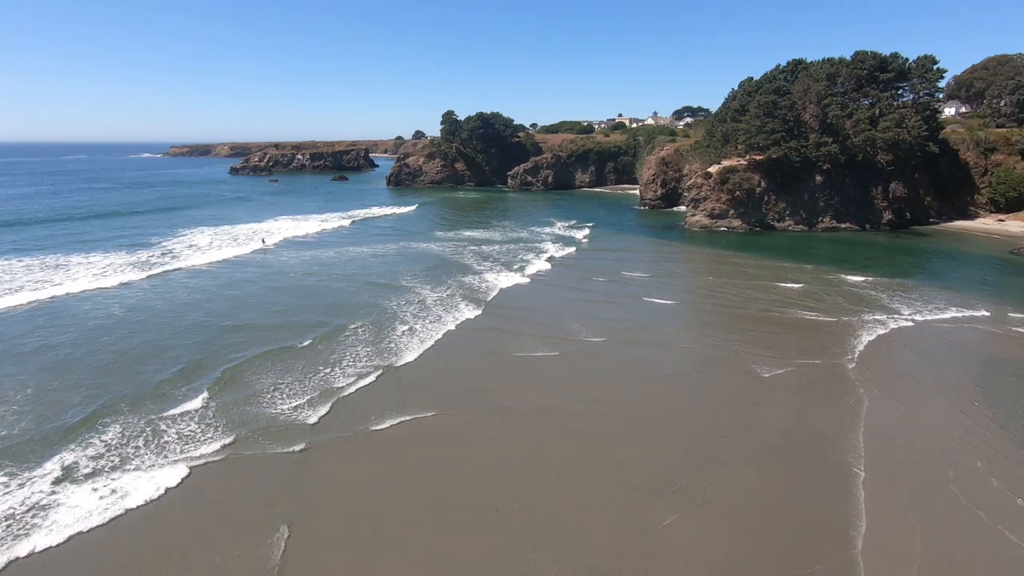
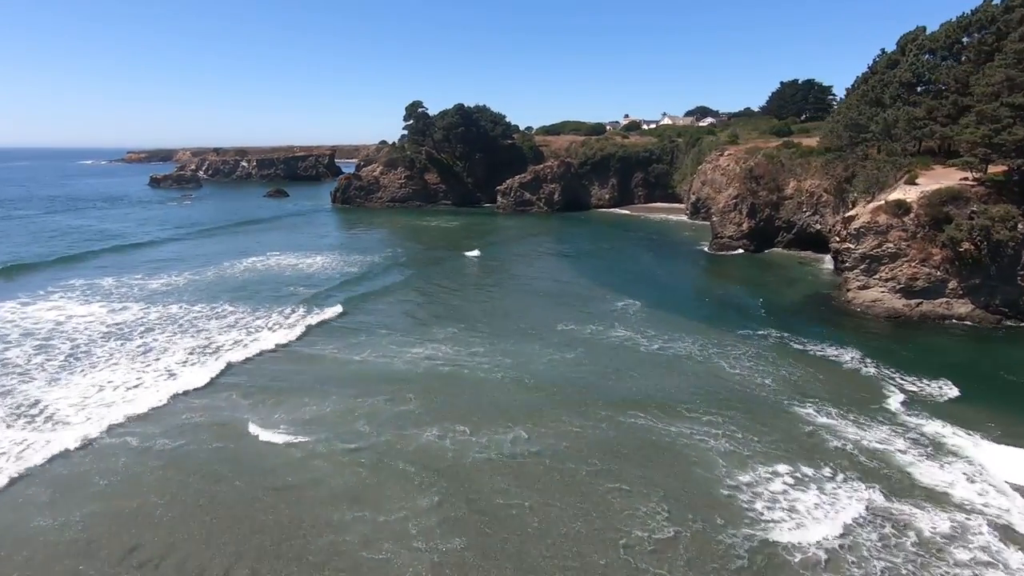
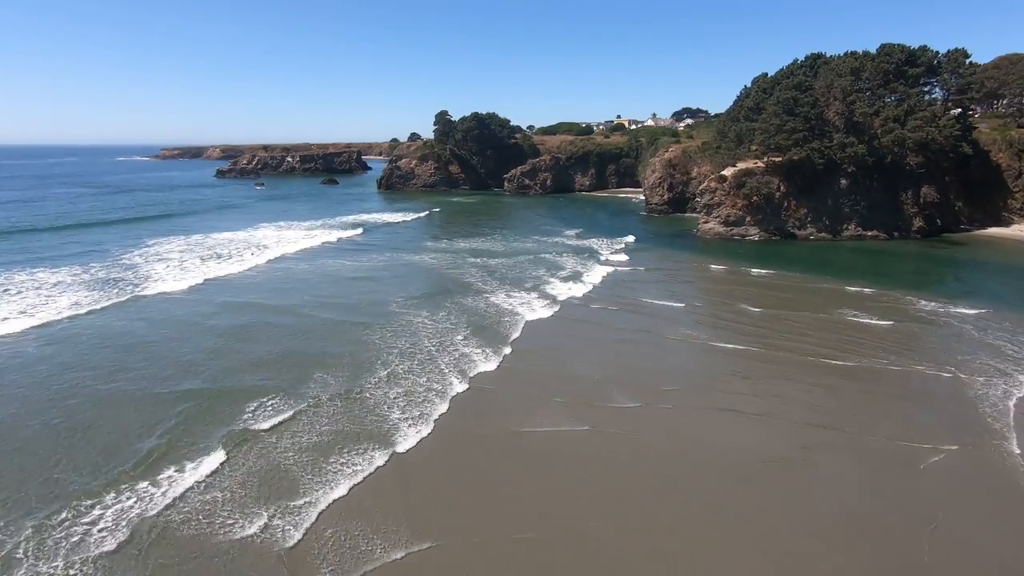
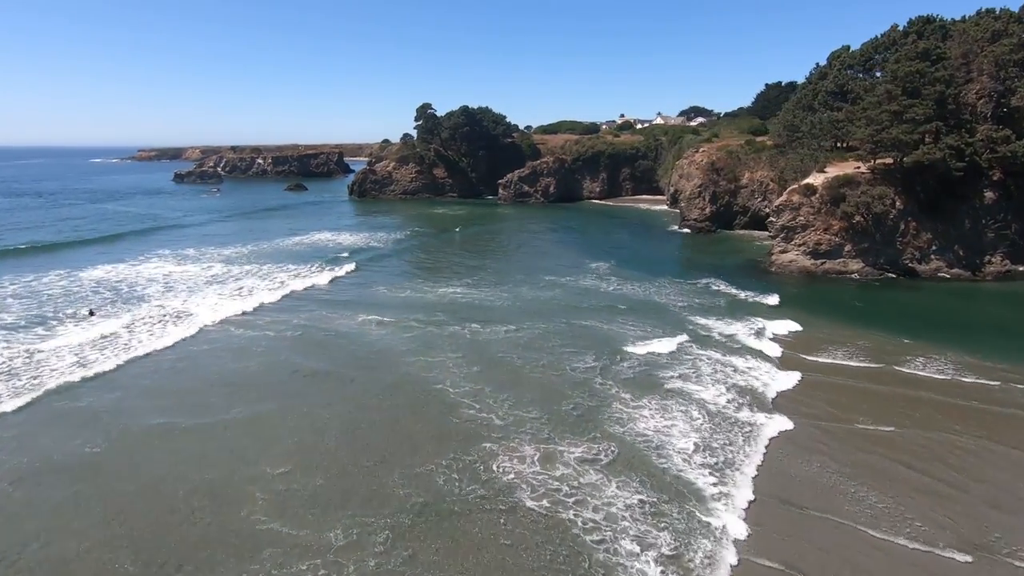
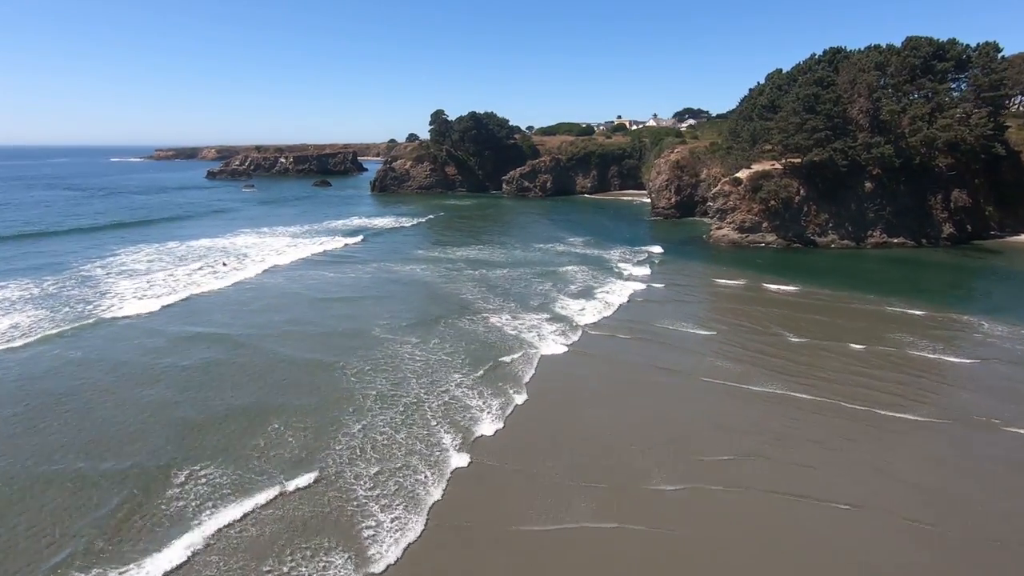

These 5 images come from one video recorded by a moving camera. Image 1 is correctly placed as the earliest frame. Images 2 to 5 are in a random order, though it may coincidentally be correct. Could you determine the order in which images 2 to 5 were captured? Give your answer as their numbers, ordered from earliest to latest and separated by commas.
3, 5, 4, 2
